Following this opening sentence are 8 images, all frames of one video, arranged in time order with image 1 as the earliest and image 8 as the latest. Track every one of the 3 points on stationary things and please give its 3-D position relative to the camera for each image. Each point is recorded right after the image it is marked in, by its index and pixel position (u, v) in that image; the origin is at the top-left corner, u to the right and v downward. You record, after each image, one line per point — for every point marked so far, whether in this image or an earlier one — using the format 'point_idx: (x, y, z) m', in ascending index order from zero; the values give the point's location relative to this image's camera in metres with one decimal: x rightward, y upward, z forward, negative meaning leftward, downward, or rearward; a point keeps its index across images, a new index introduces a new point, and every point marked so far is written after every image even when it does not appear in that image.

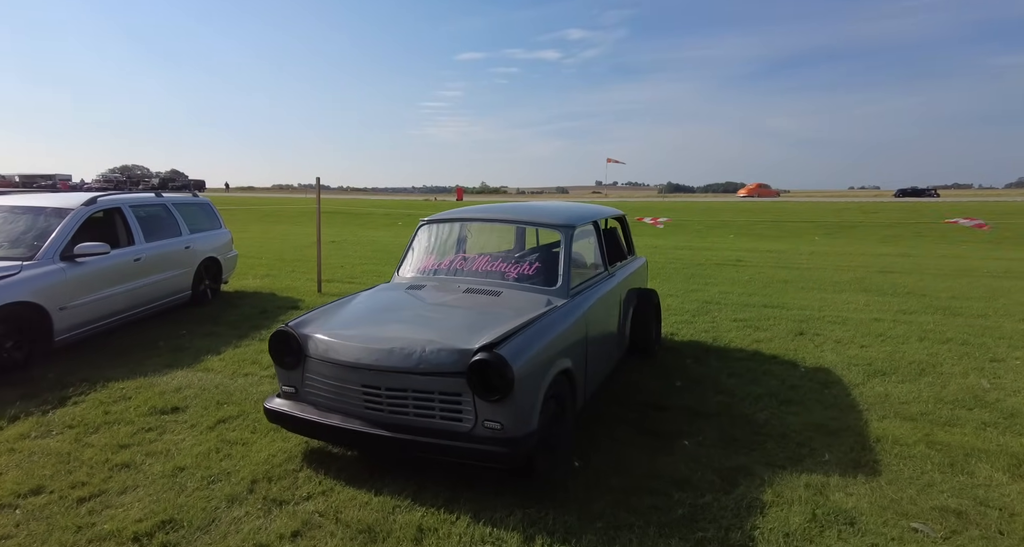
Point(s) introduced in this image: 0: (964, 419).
0: (+3.2, -1.0, +4.0) m
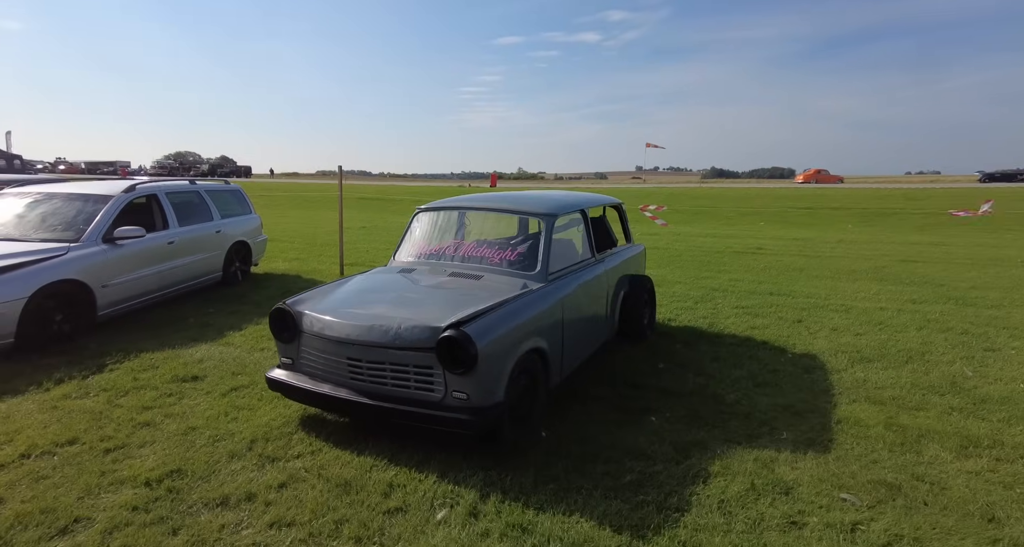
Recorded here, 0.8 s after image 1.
0: (+3.0, -0.9, +4.1) m
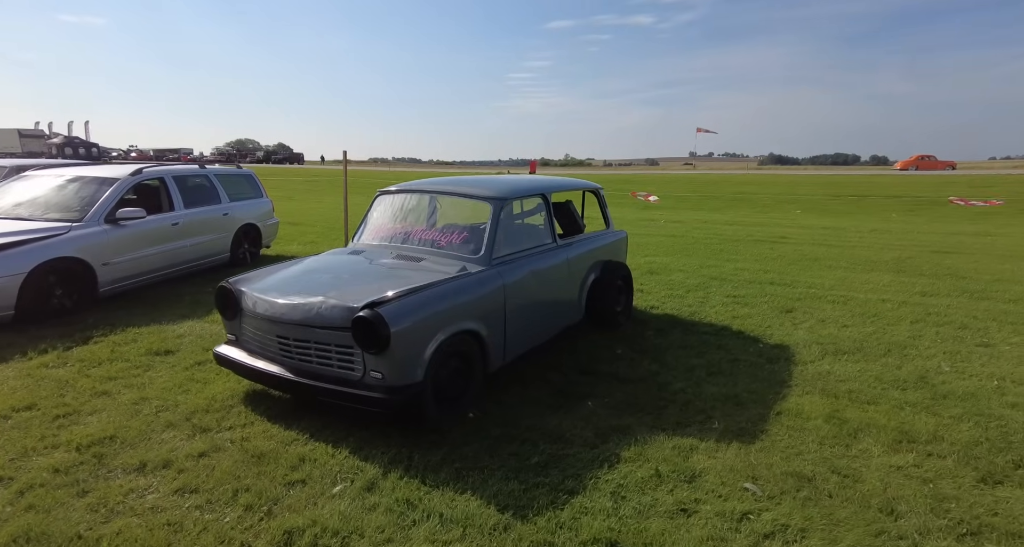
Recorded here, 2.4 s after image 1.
0: (+2.6, -0.9, +3.9) m
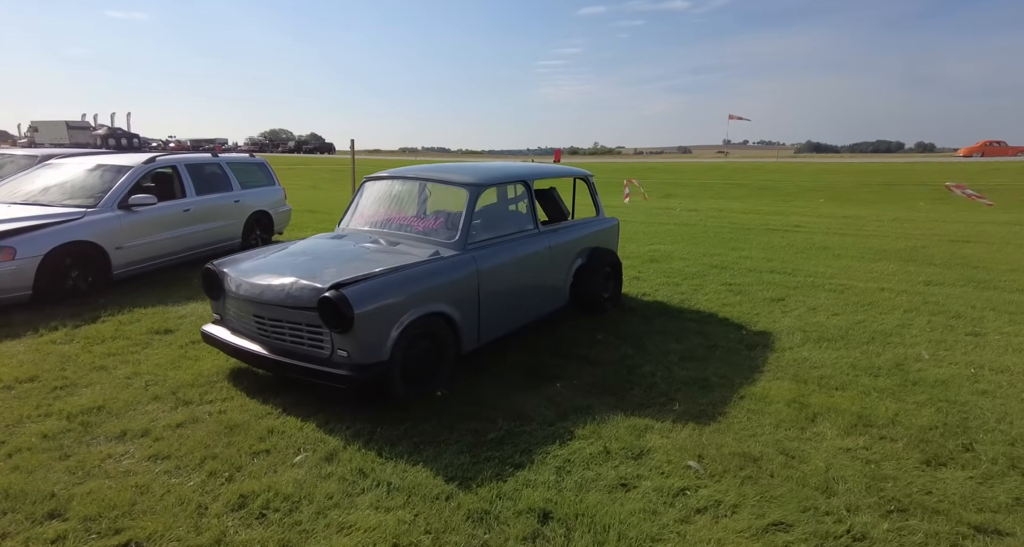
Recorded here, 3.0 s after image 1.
0: (+2.4, -0.8, +3.9) m
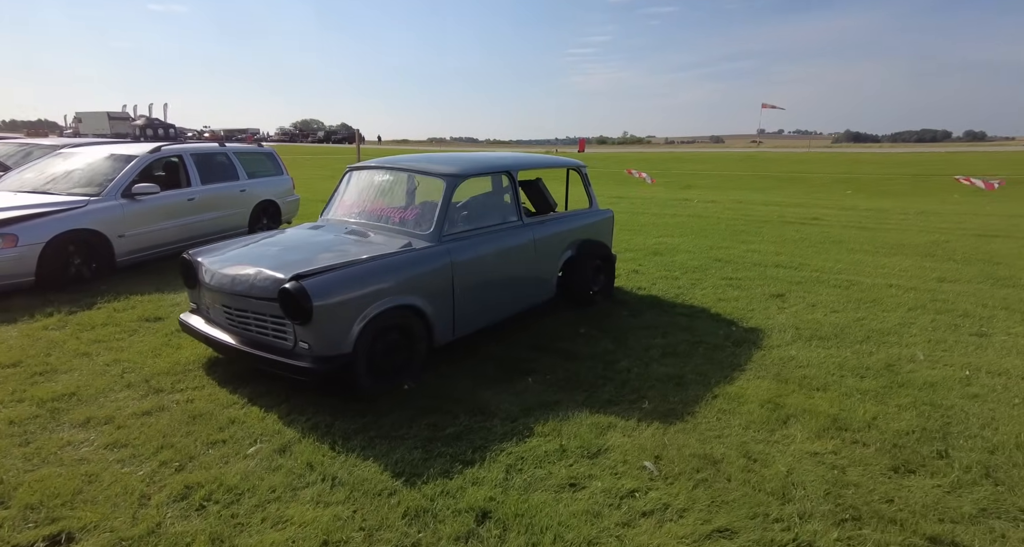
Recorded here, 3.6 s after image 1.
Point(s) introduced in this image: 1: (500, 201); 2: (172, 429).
0: (+2.2, -0.7, +3.8) m
1: (-0.1, +0.6, +4.8) m
2: (-1.9, -0.9, +3.1) m
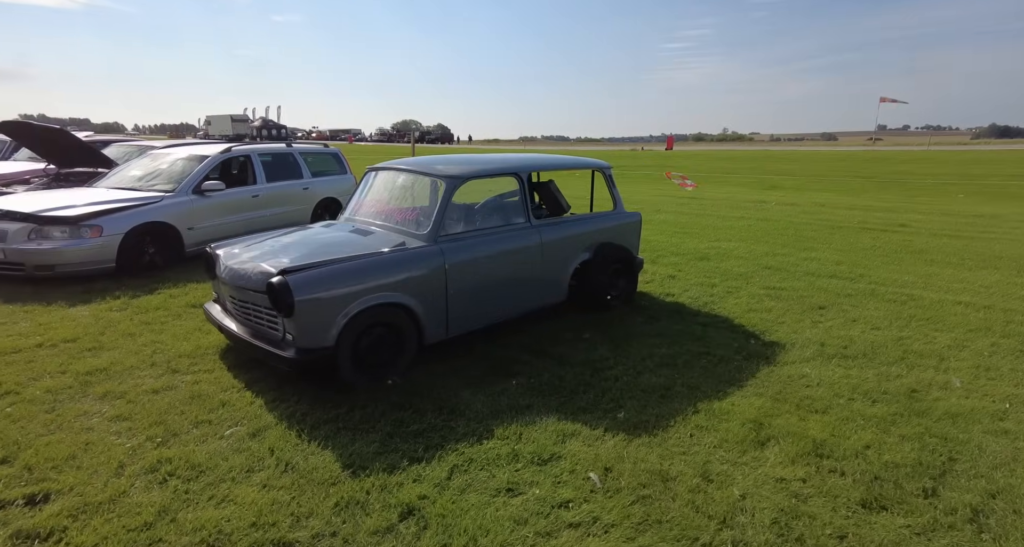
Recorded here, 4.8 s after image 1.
0: (+2.1, -0.8, +3.5) m
1: (0.0, +0.6, +4.8) m
2: (-2.1, -0.8, +3.4) m
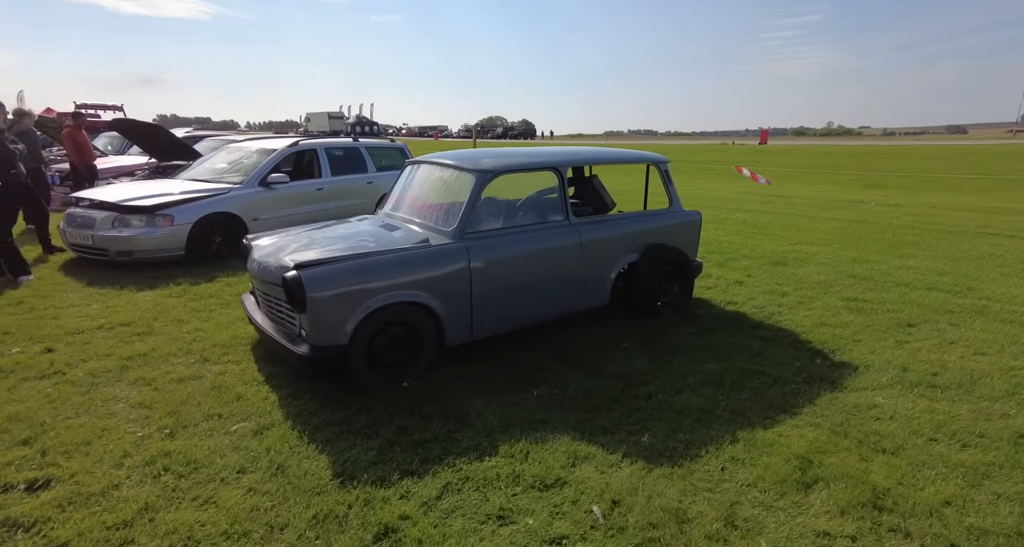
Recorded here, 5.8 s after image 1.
0: (+2.1, -0.9, +2.9) m
1: (+0.3, +0.6, +4.5) m
2: (-2.0, -0.8, +3.5) m
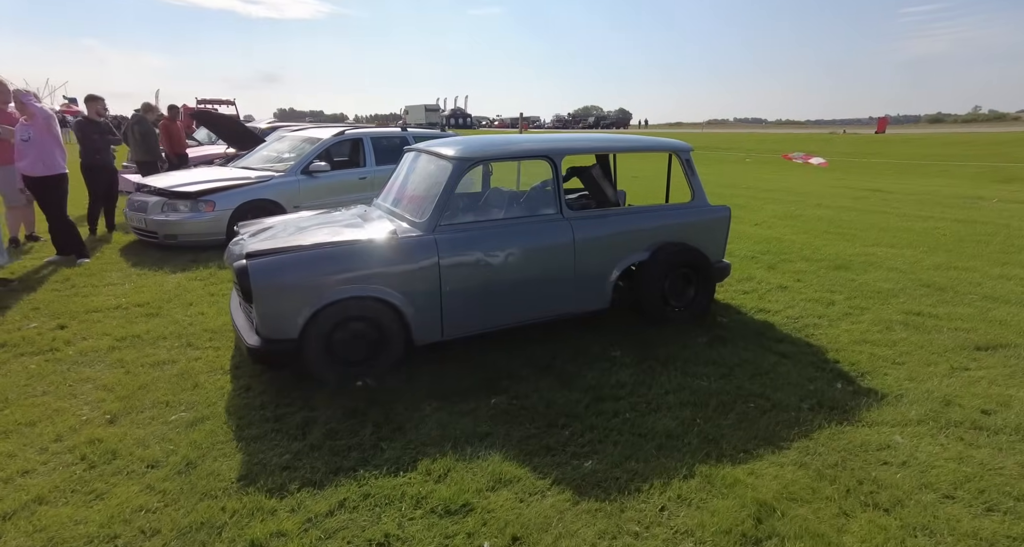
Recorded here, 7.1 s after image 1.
0: (+1.7, -1.0, +2.3) m
1: (+0.2, +0.6, +4.2) m
2: (-2.2, -0.7, +3.5) m
